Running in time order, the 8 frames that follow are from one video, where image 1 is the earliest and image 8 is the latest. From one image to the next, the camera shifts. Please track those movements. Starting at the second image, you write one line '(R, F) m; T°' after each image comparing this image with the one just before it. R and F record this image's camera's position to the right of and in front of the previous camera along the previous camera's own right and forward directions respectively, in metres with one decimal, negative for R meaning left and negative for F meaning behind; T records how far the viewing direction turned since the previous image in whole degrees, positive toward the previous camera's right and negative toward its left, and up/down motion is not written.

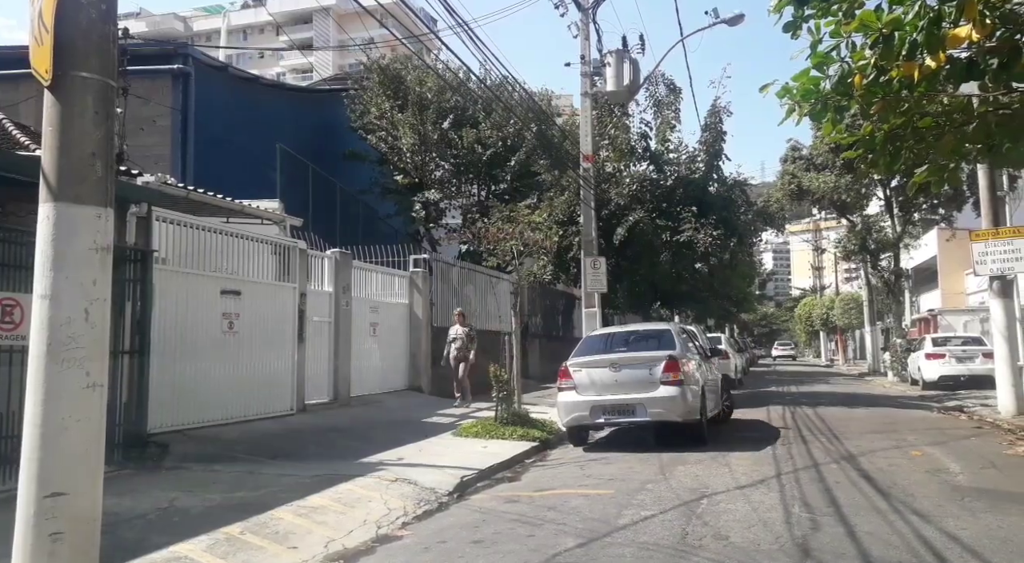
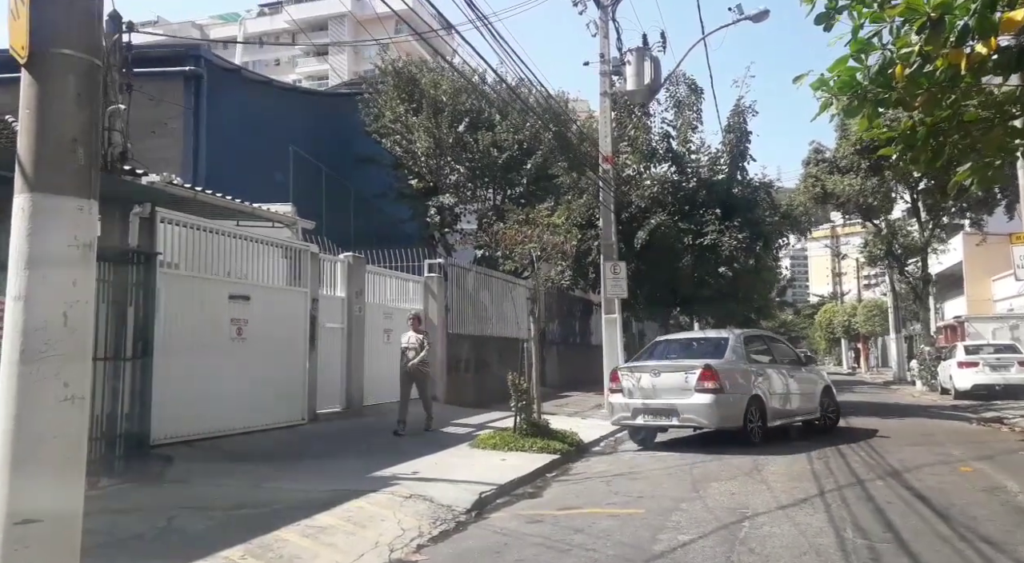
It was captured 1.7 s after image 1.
(-0.1, +0.5) m; -1°
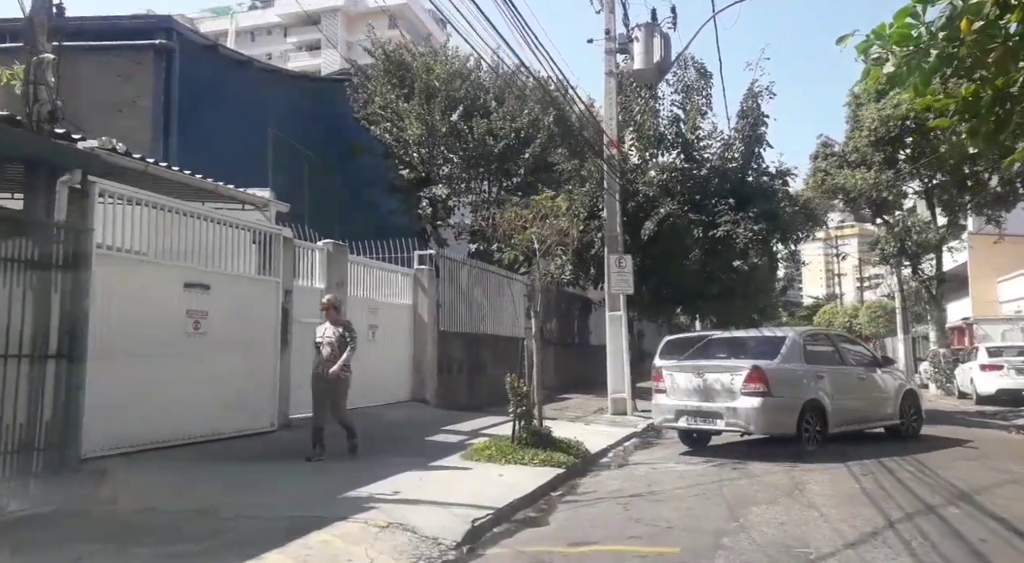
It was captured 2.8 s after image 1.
(-0.1, +1.3) m; 0°
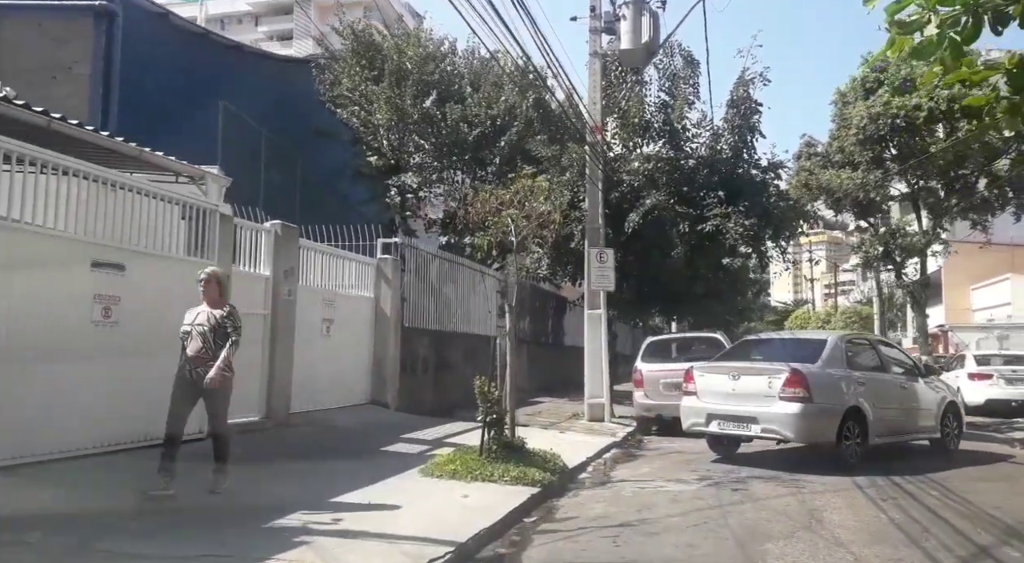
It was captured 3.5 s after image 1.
(0.0, +1.2) m; +2°
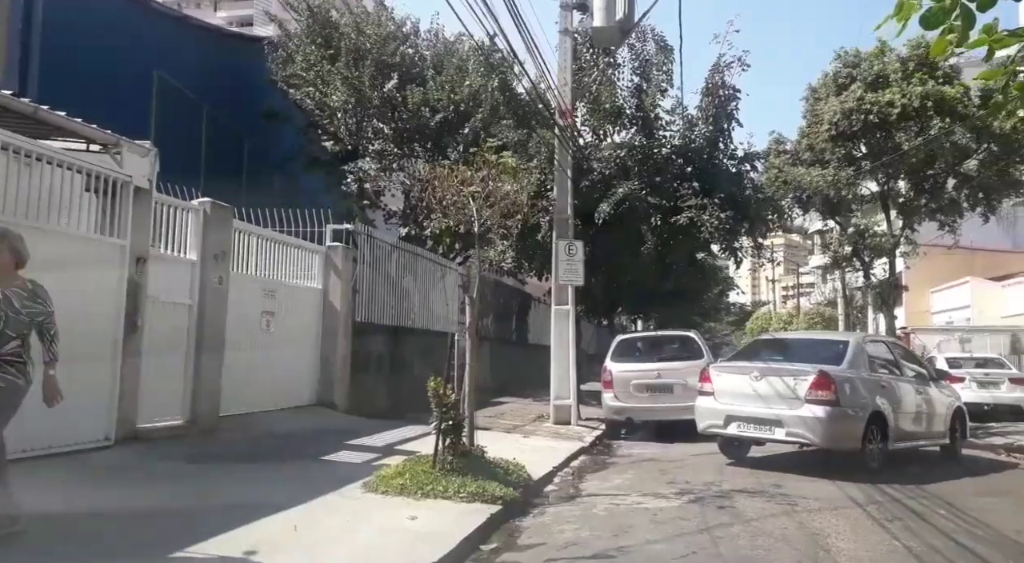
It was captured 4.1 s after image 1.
(0.0, +1.0) m; +3°
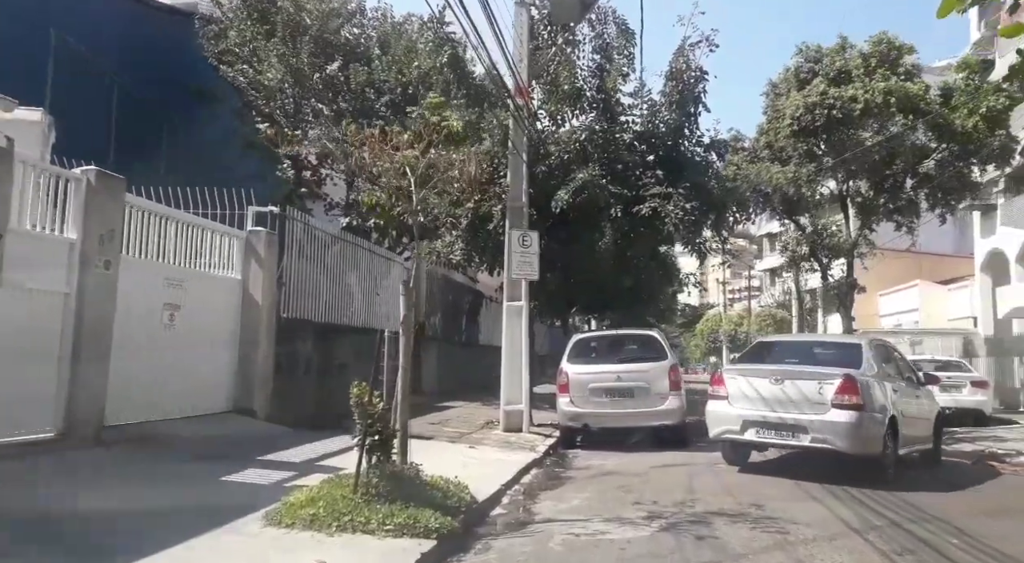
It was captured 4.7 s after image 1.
(+0.1, +1.2) m; +3°
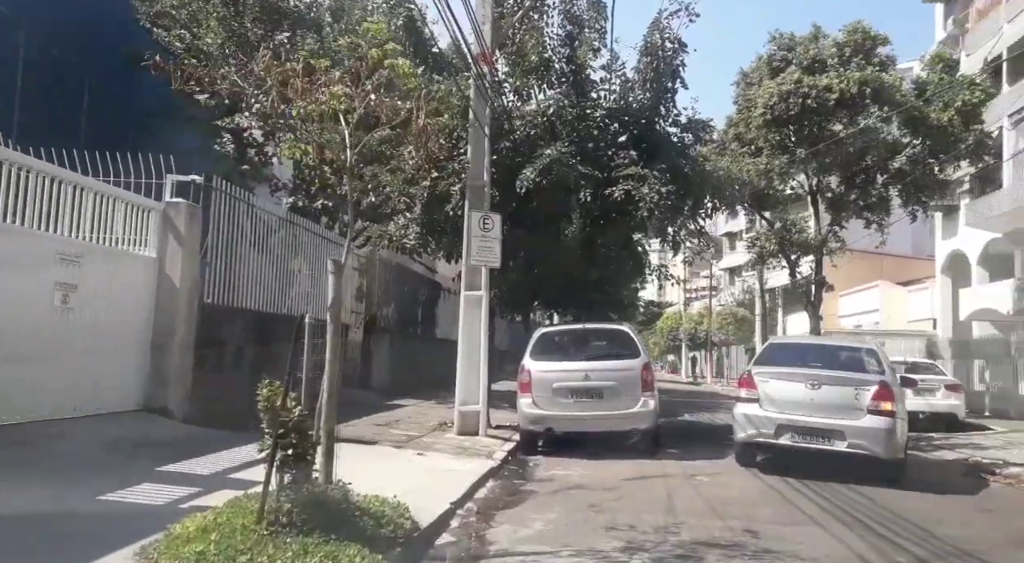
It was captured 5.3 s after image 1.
(0.0, +1.2) m; +3°
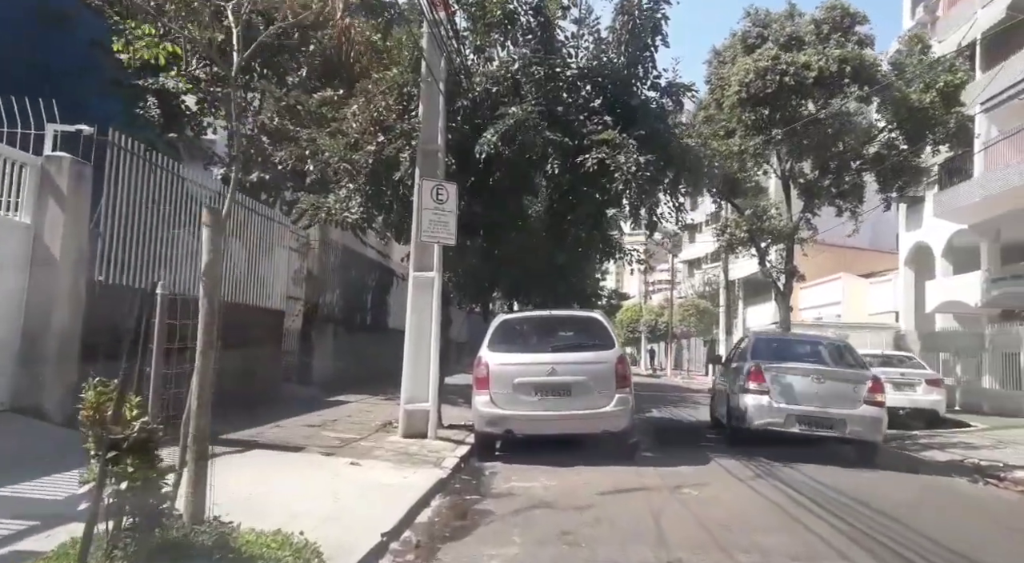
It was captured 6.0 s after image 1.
(0.0, +1.4) m; +3°
